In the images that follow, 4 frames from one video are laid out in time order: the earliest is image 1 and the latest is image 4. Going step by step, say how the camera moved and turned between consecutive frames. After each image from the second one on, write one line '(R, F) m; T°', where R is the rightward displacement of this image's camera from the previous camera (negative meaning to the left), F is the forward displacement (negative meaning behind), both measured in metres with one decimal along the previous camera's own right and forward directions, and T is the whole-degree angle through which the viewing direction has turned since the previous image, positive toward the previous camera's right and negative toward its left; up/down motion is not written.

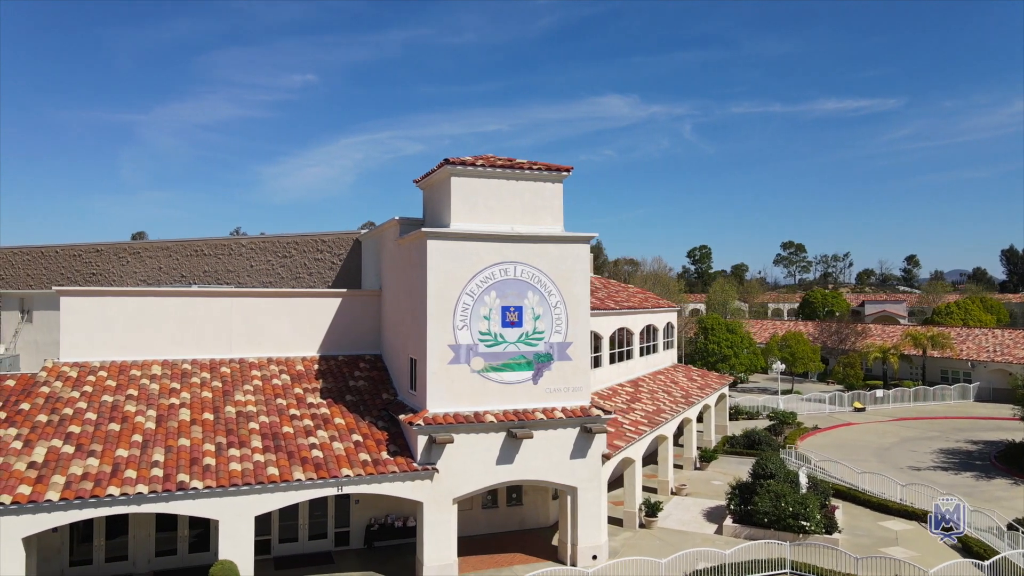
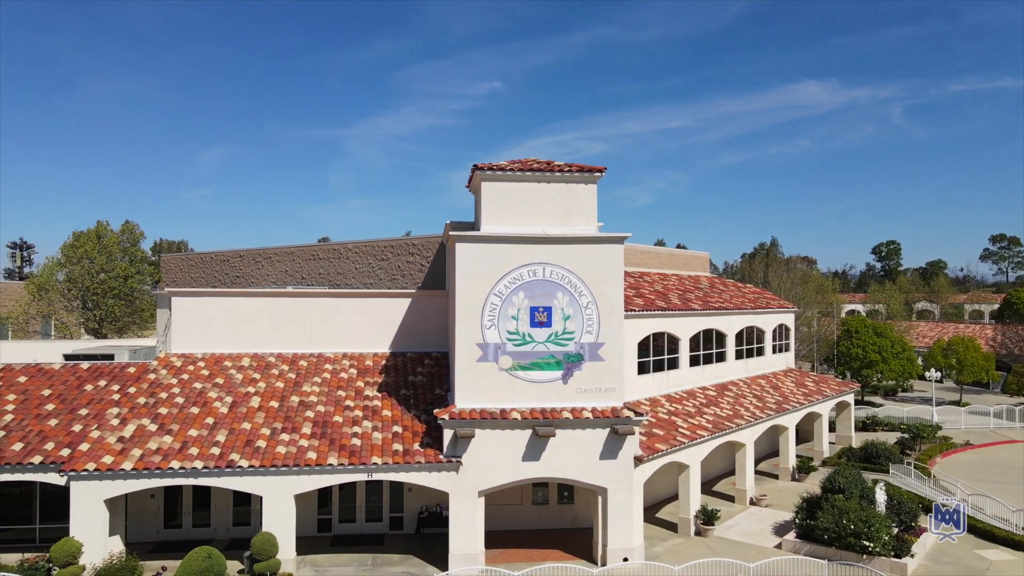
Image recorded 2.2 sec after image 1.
(+3.4, 0.0) m; -14°
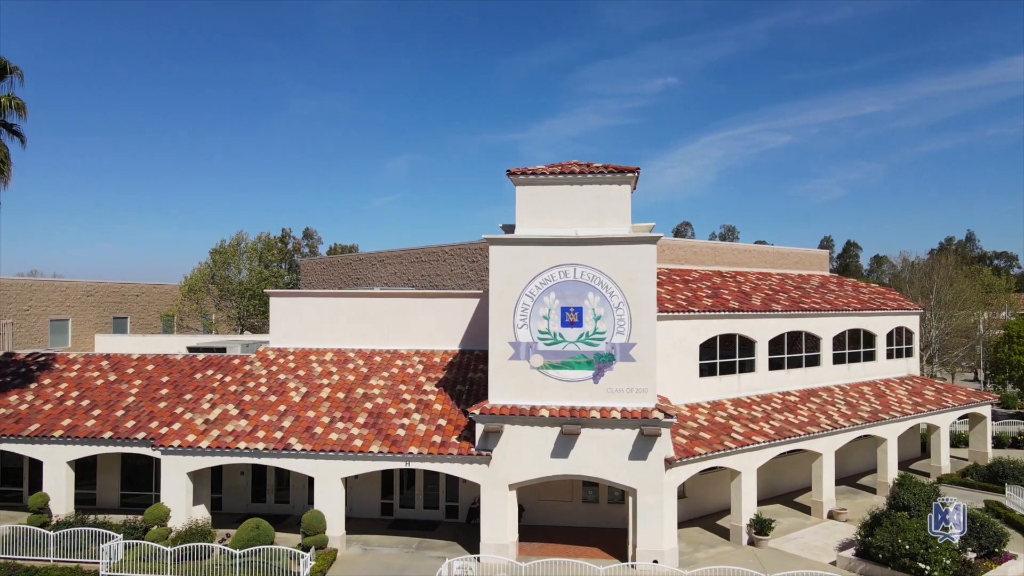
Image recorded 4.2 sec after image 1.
(+3.2, -0.2) m; -13°
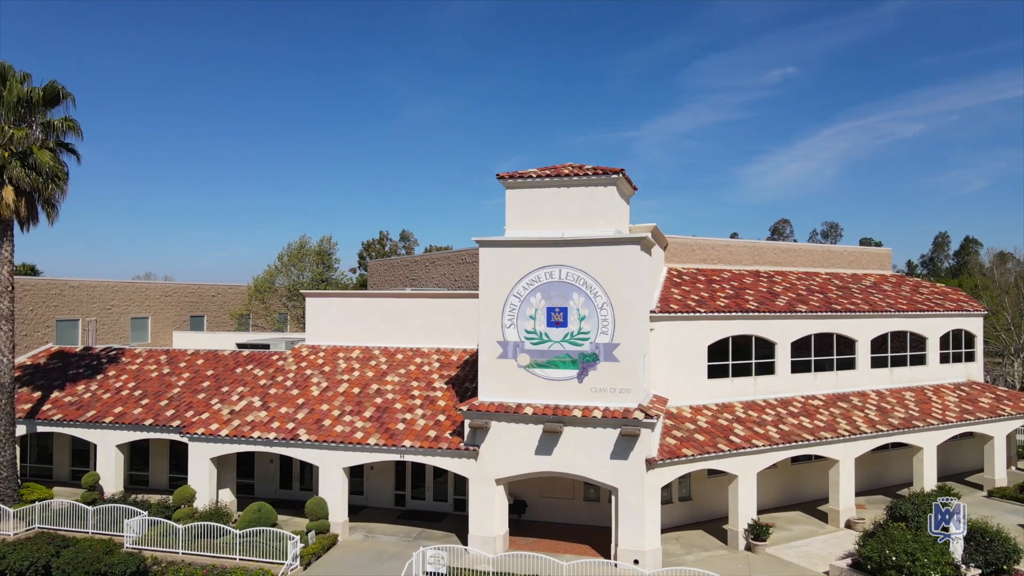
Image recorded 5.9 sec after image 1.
(+2.8, -0.3) m; -8°
